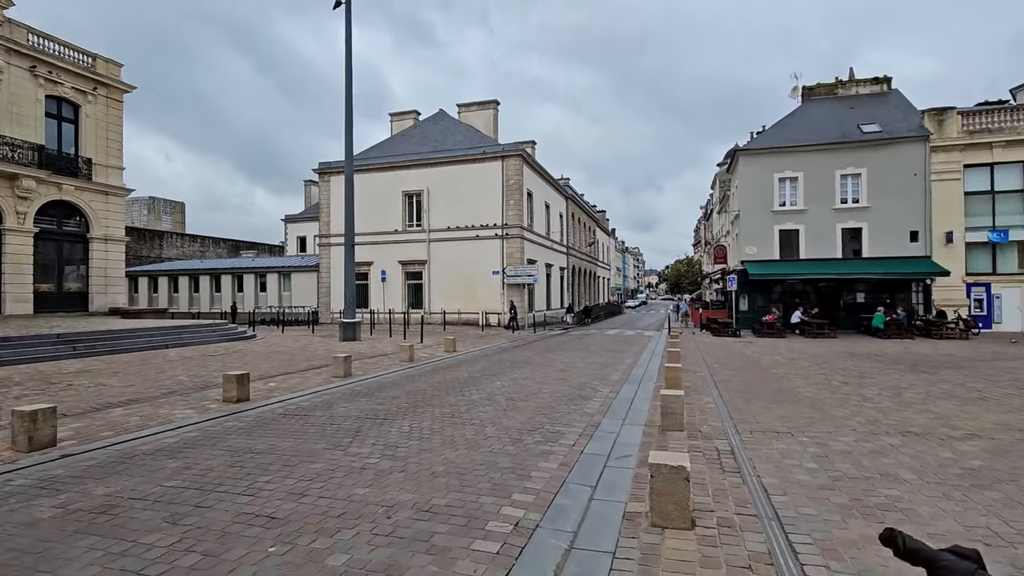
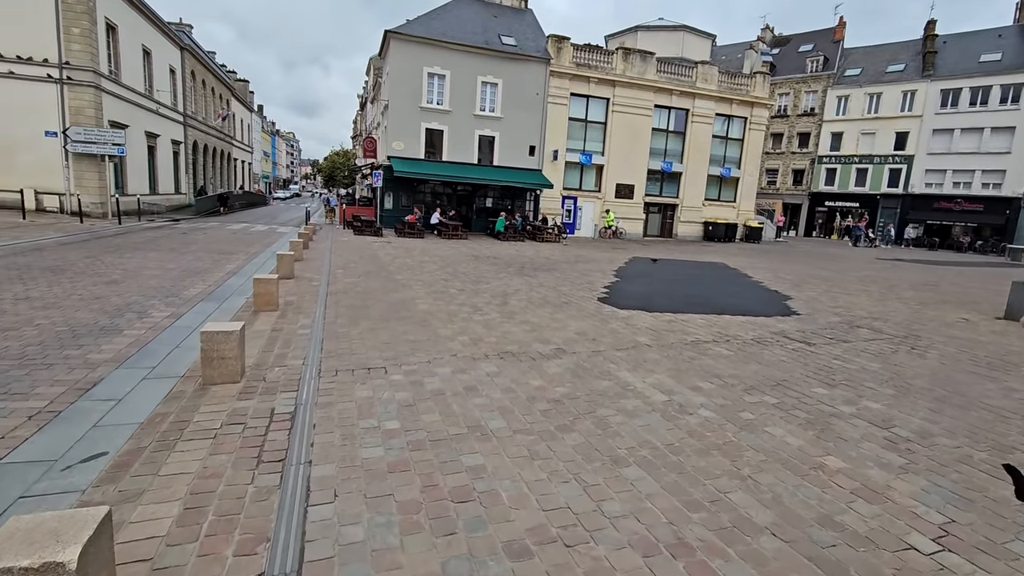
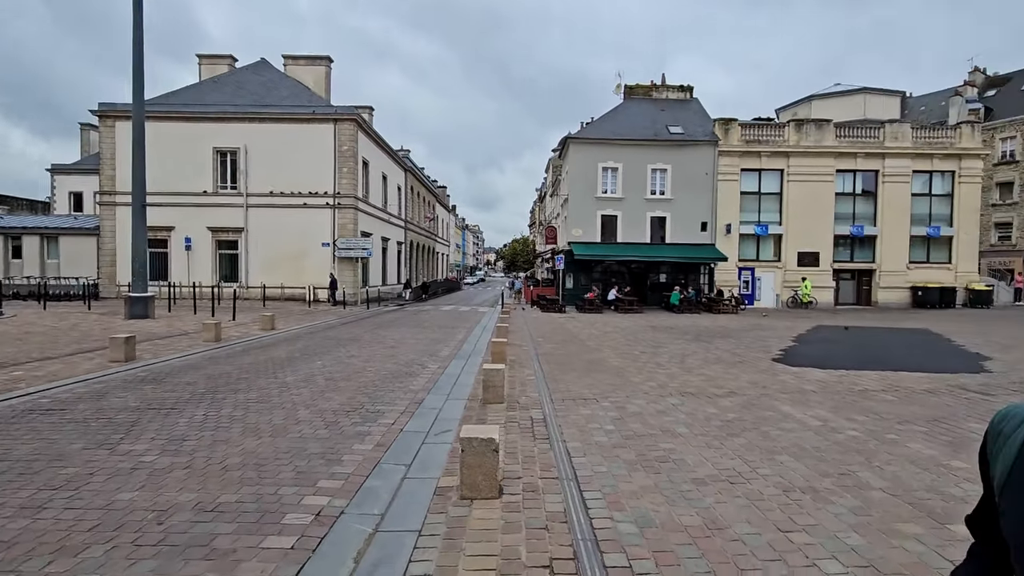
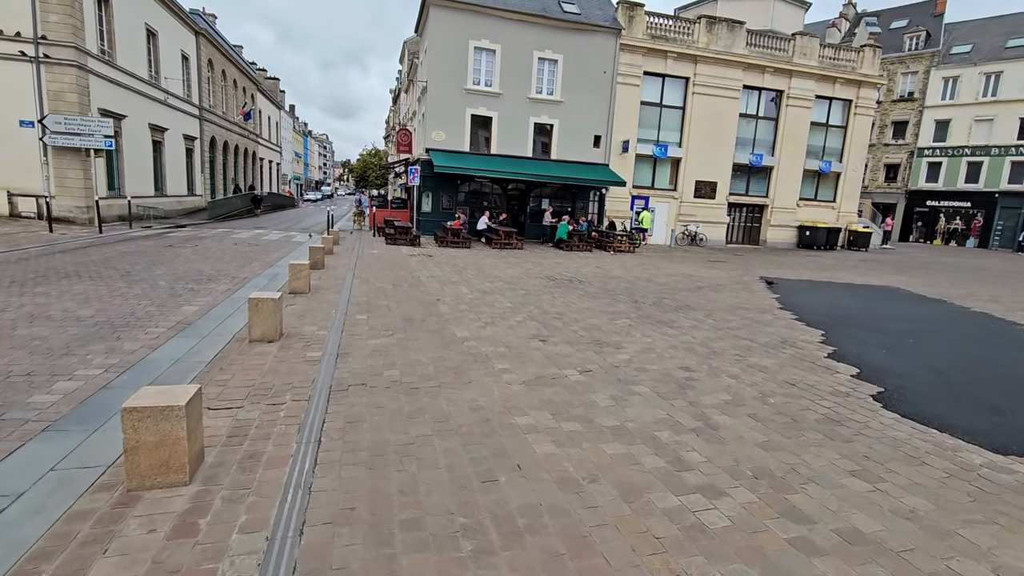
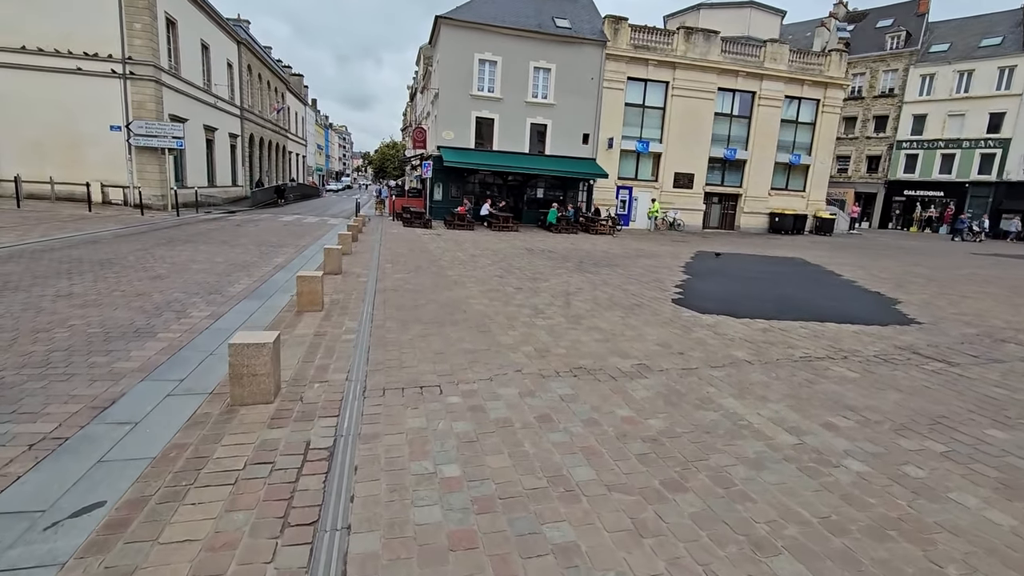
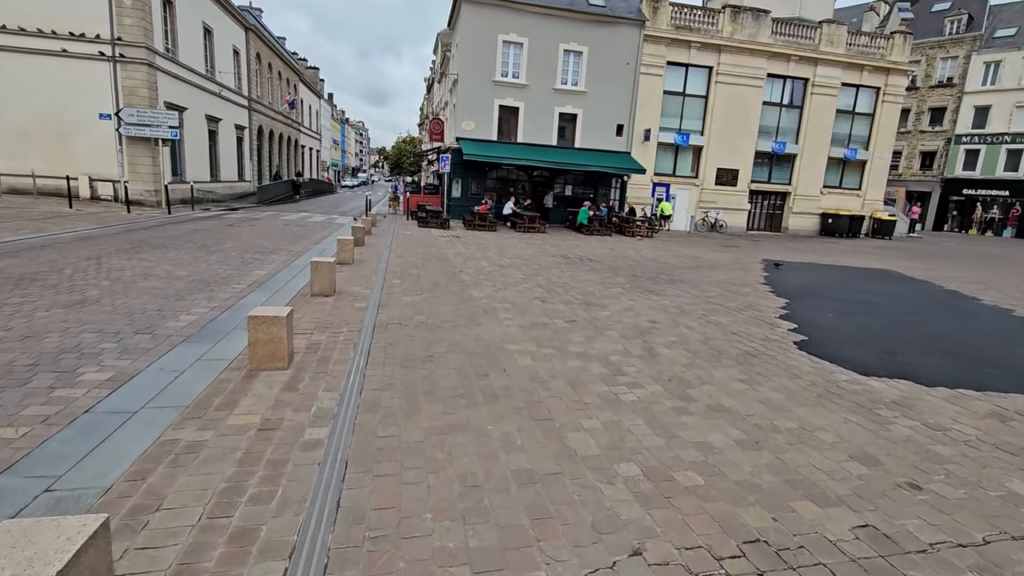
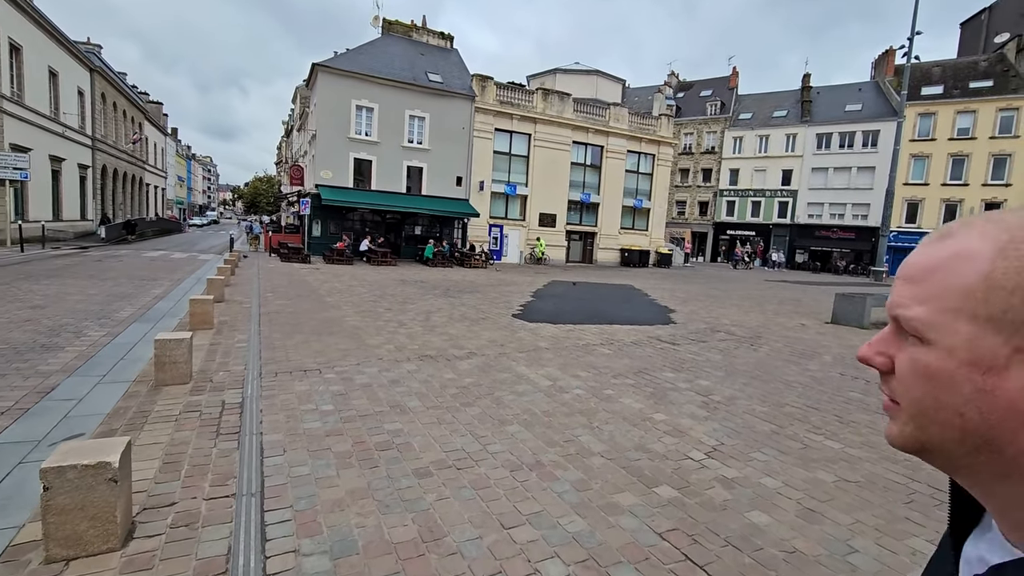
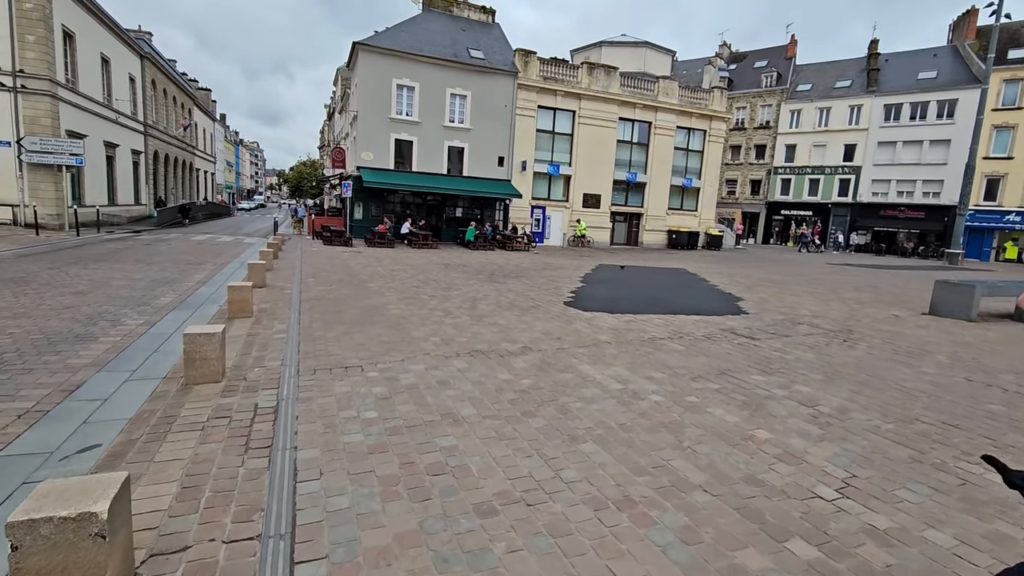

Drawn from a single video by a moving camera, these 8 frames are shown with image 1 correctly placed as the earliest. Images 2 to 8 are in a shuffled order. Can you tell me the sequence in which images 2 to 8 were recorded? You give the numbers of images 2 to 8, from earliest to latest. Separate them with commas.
3, 7, 8, 2, 5, 6, 4
